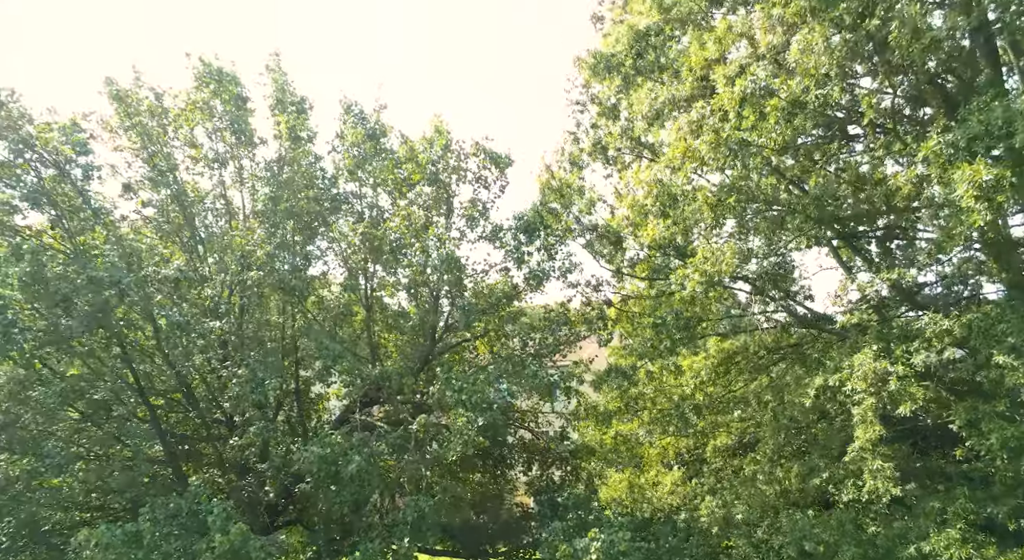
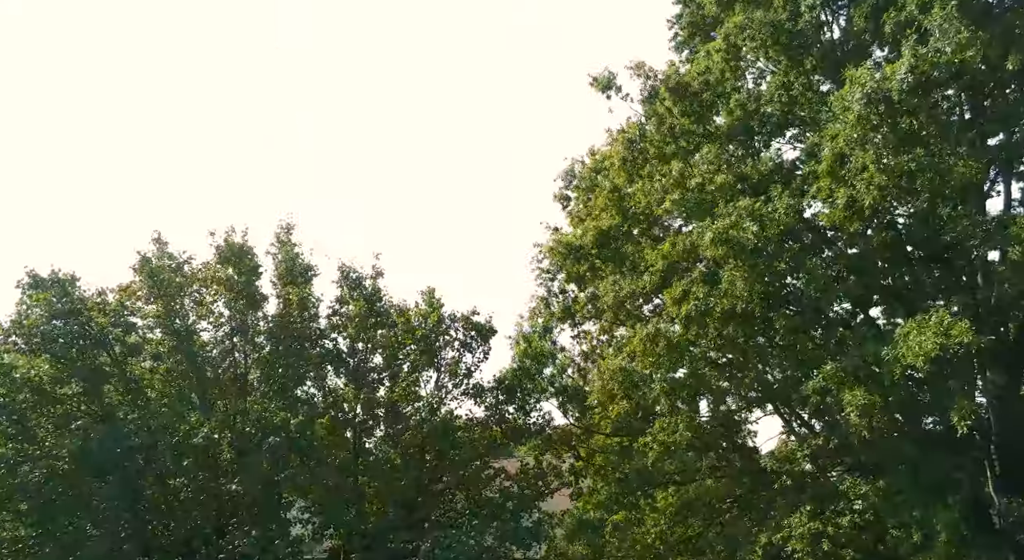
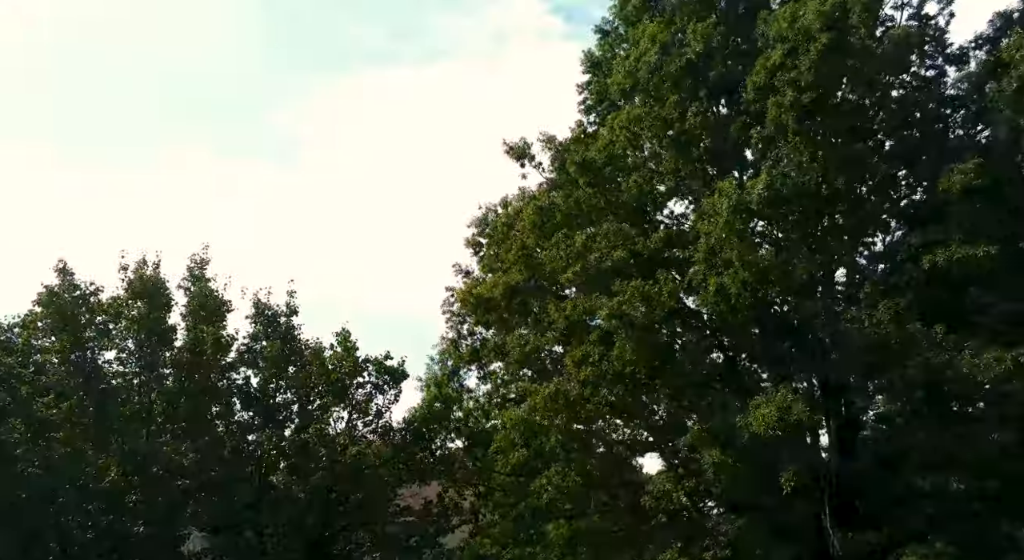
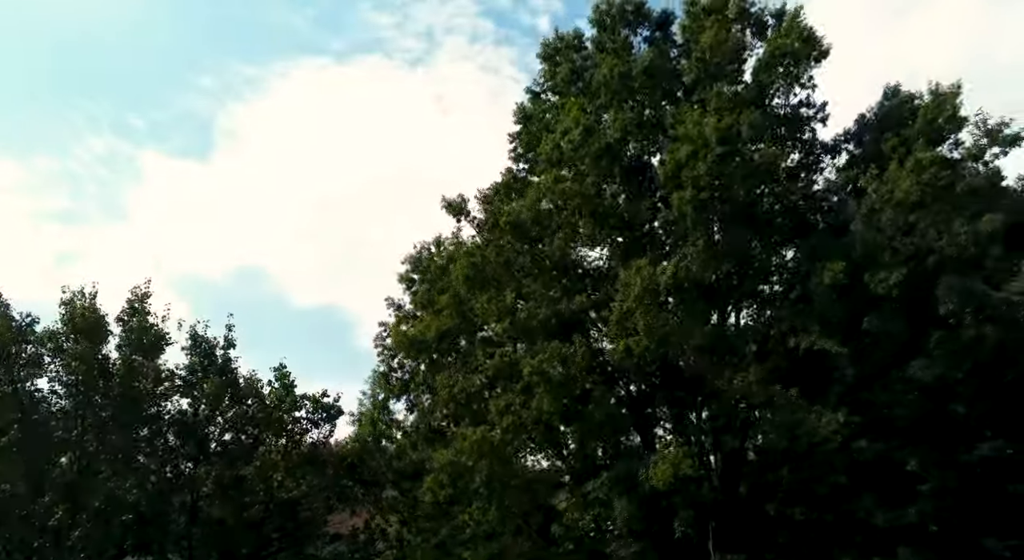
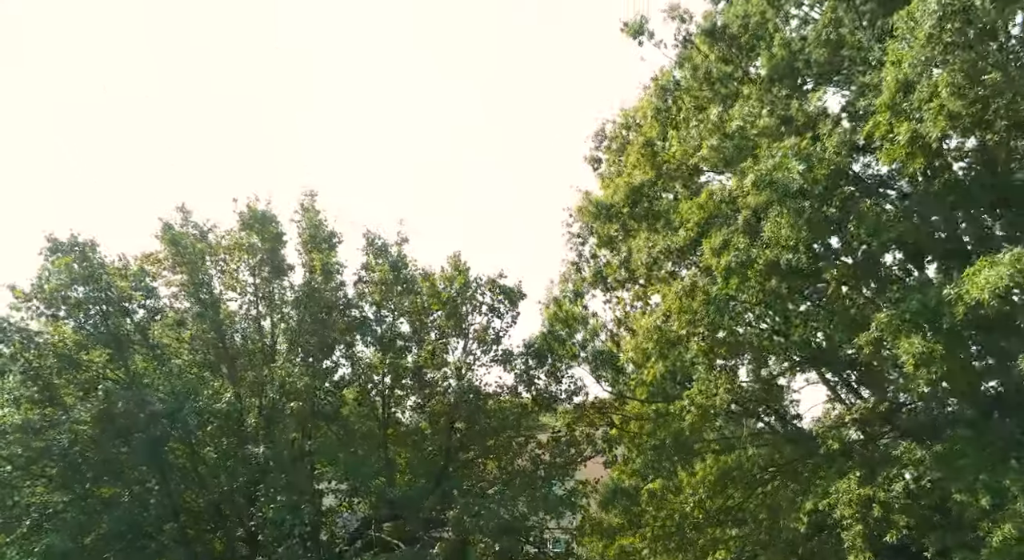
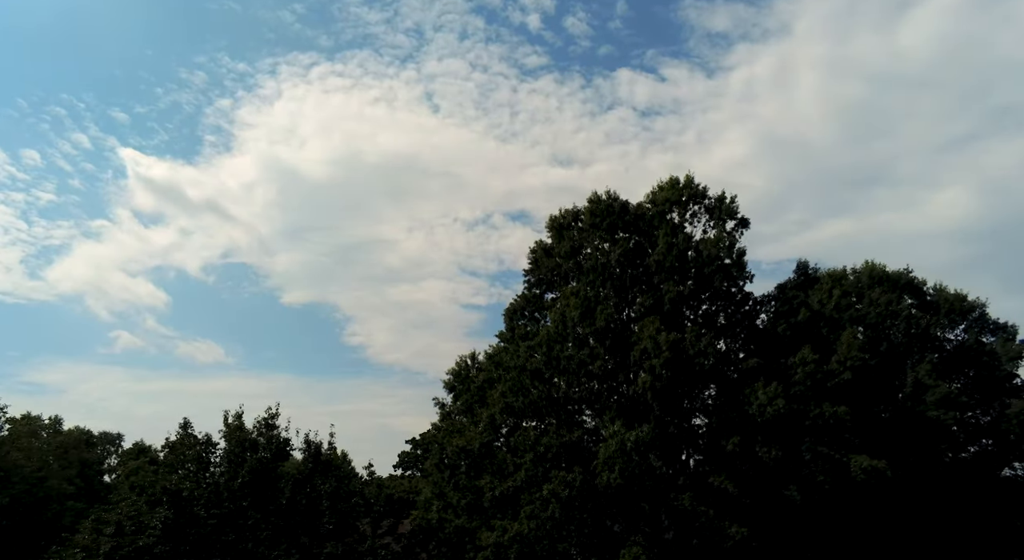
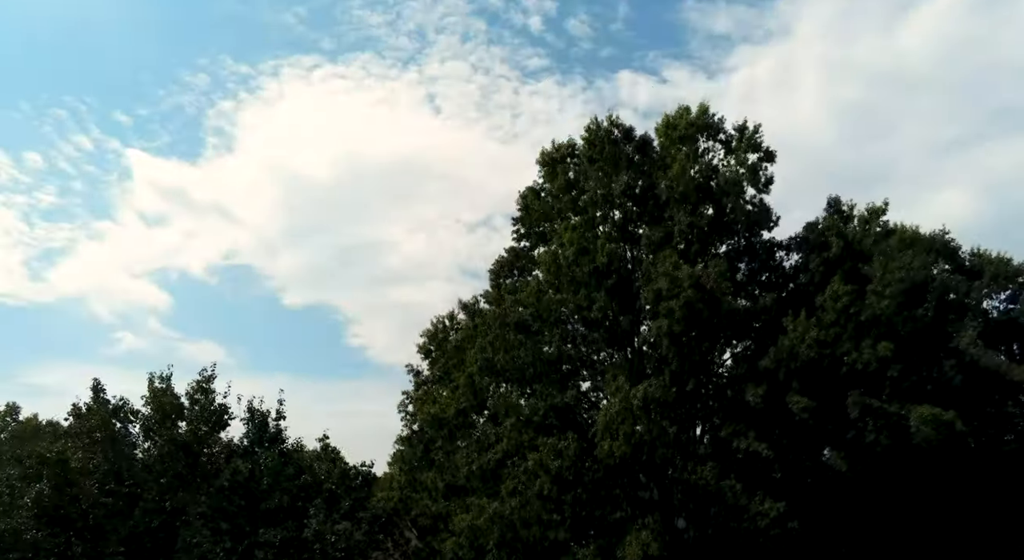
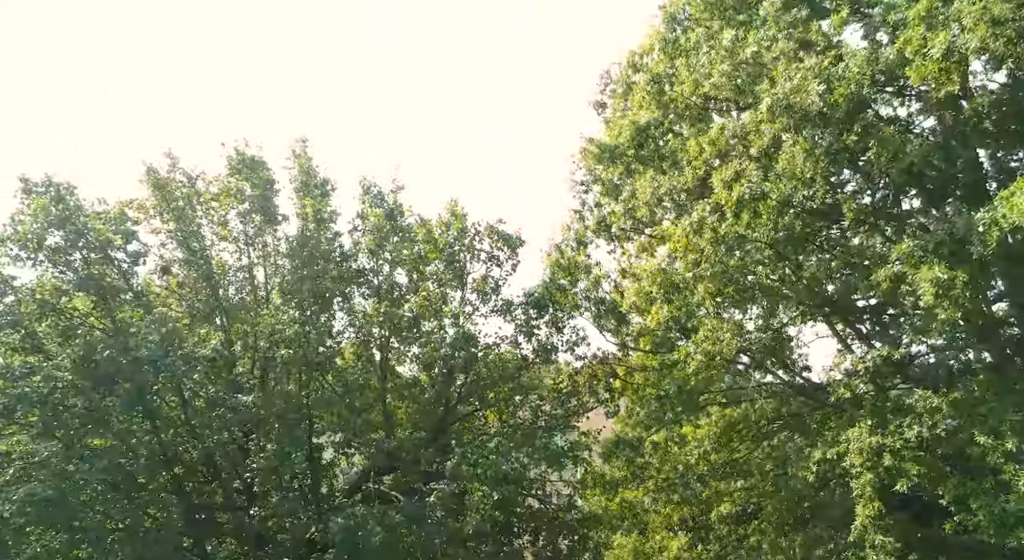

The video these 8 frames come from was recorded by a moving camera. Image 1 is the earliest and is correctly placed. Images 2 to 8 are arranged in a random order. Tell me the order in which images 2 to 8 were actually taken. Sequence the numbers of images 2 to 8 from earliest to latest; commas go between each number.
8, 5, 2, 3, 4, 7, 6
